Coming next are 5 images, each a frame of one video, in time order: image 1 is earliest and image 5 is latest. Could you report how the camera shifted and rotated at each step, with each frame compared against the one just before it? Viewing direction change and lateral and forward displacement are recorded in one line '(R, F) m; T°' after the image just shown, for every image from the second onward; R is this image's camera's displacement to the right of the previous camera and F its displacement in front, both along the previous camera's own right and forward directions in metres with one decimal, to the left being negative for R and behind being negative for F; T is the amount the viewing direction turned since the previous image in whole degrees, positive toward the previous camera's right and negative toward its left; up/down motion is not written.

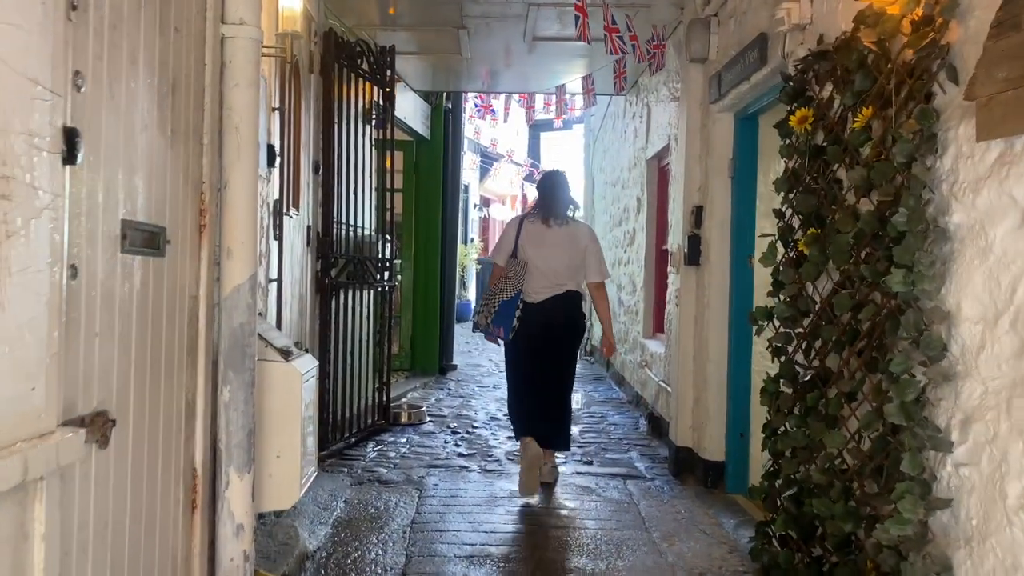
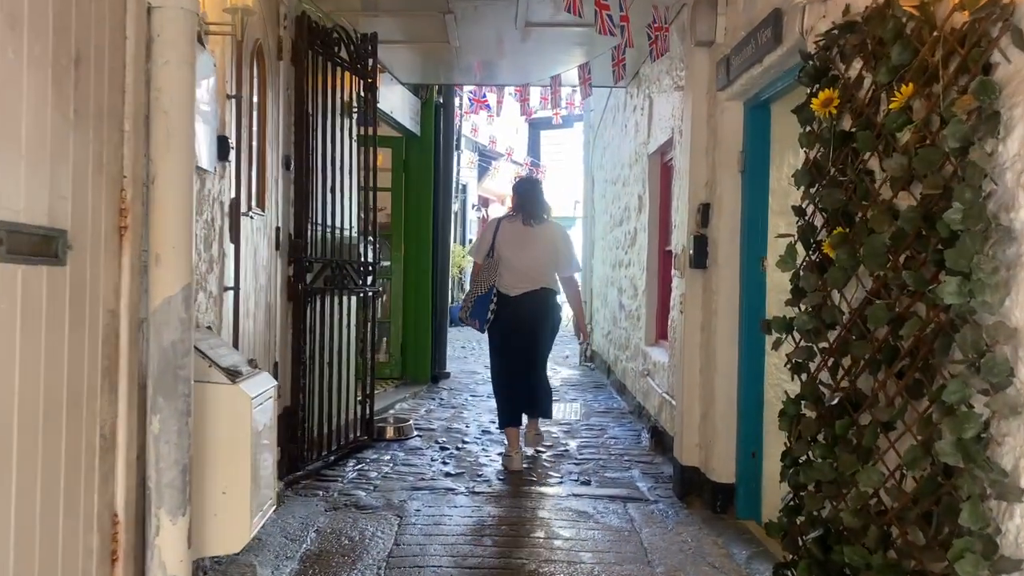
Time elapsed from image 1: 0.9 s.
(+0.1, +0.4) m; 0°
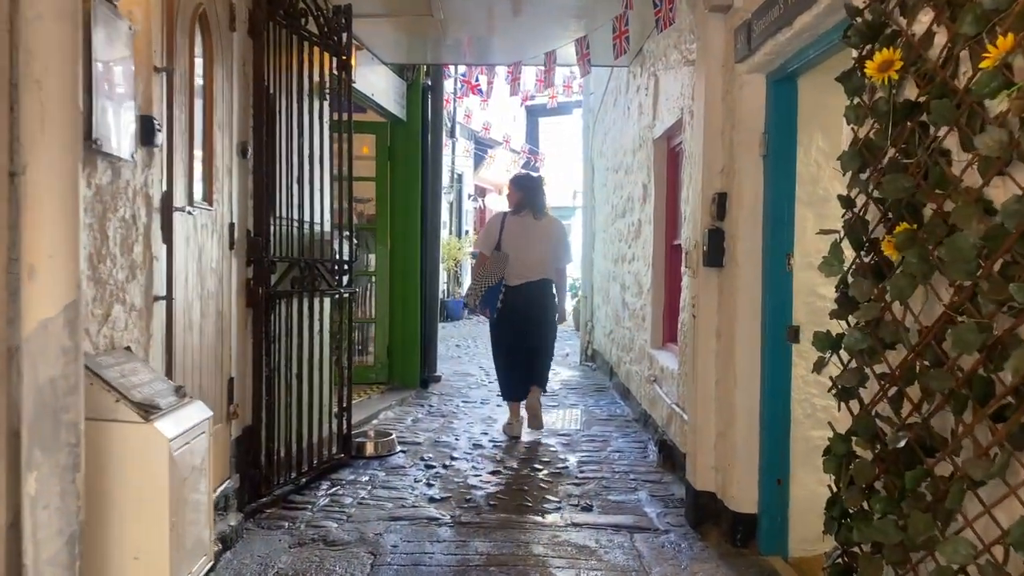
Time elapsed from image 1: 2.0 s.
(0.0, +0.5) m; 0°
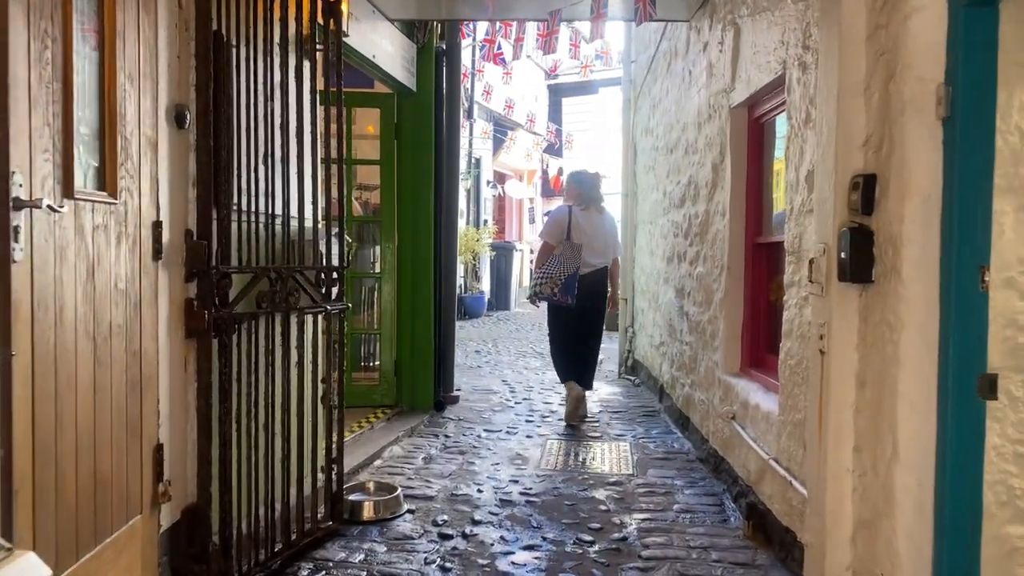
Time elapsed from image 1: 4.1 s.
(-0.1, +1.1) m; -1°
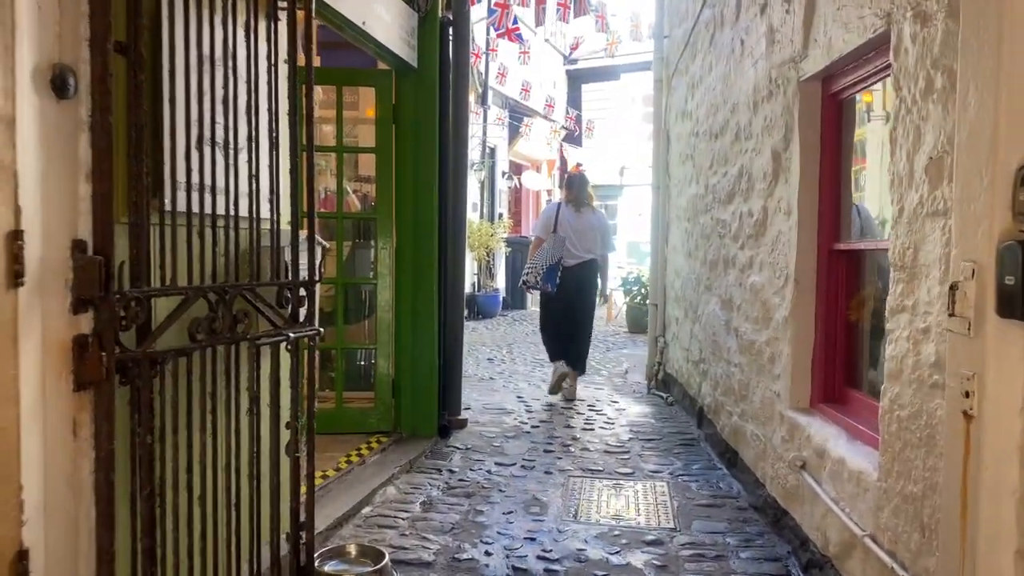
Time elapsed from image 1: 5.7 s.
(0.0, +0.8) m; -1°
